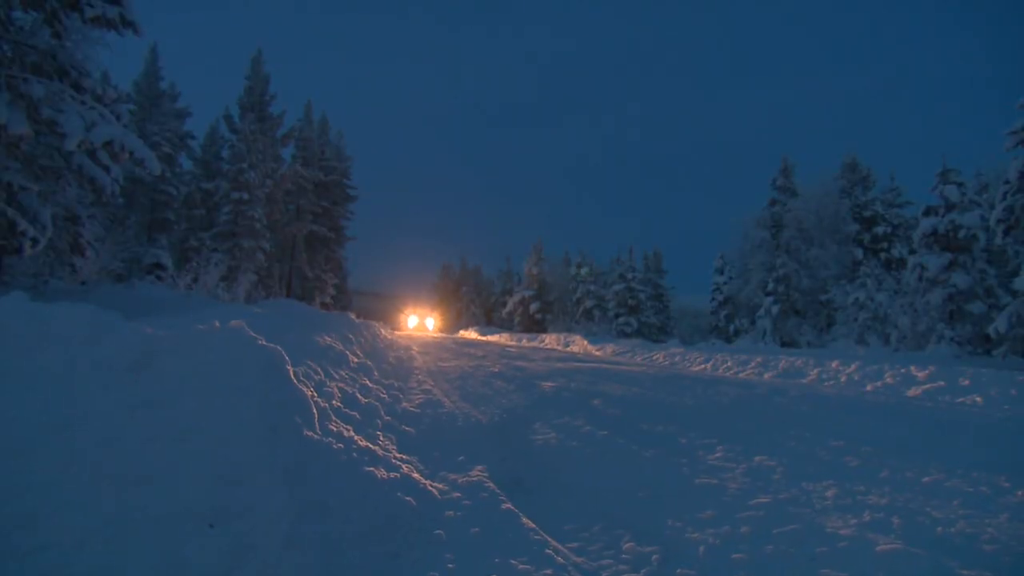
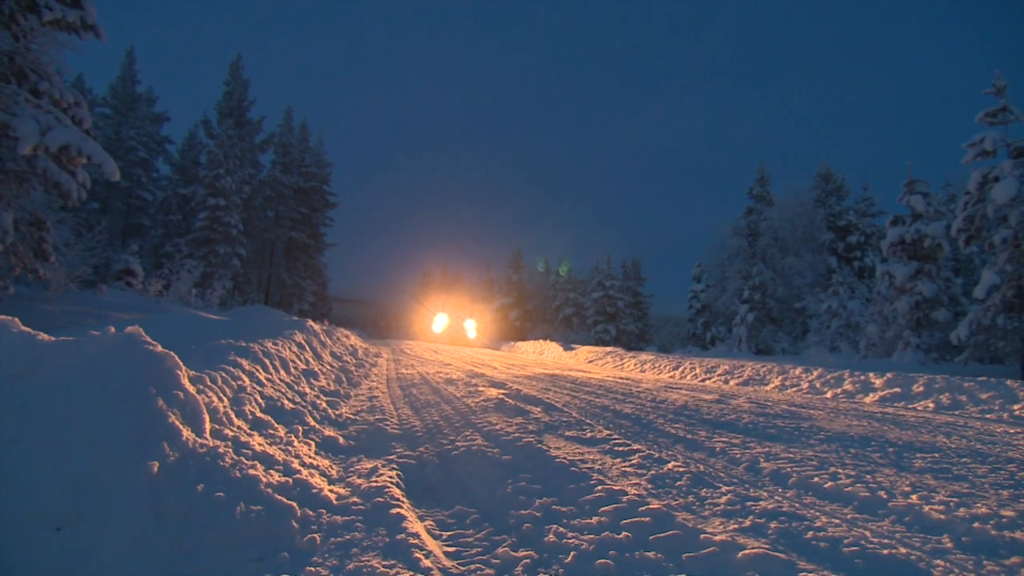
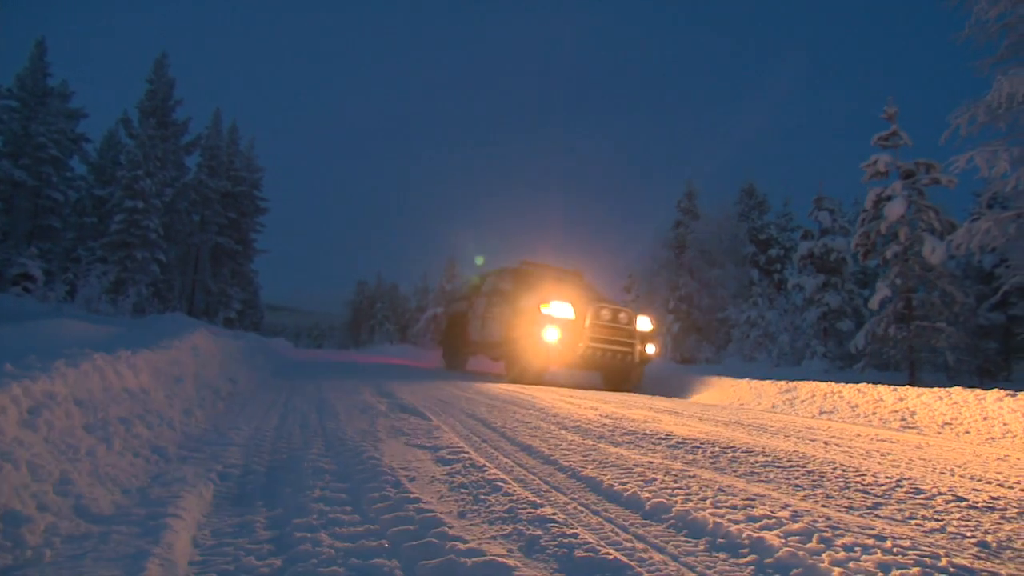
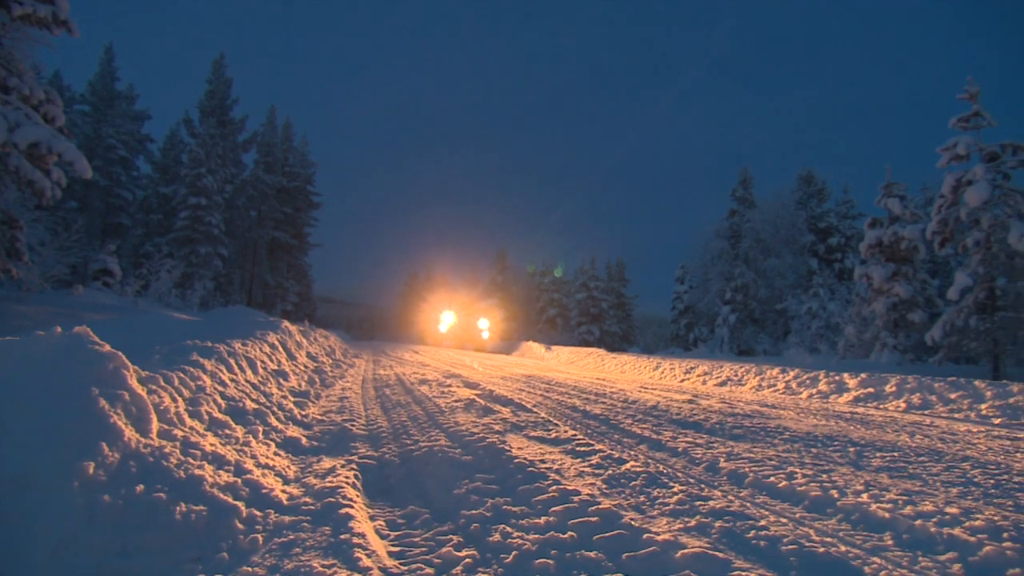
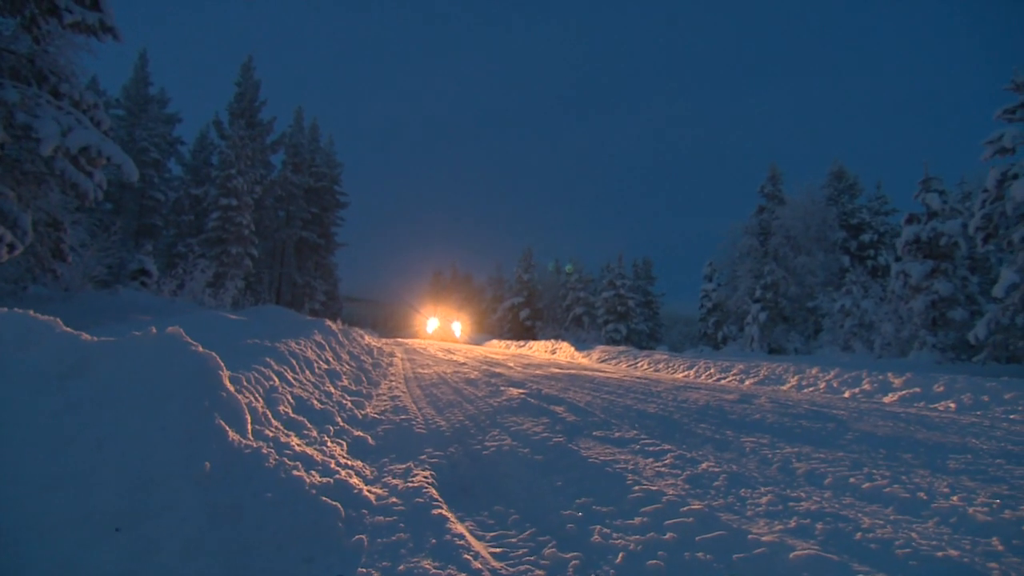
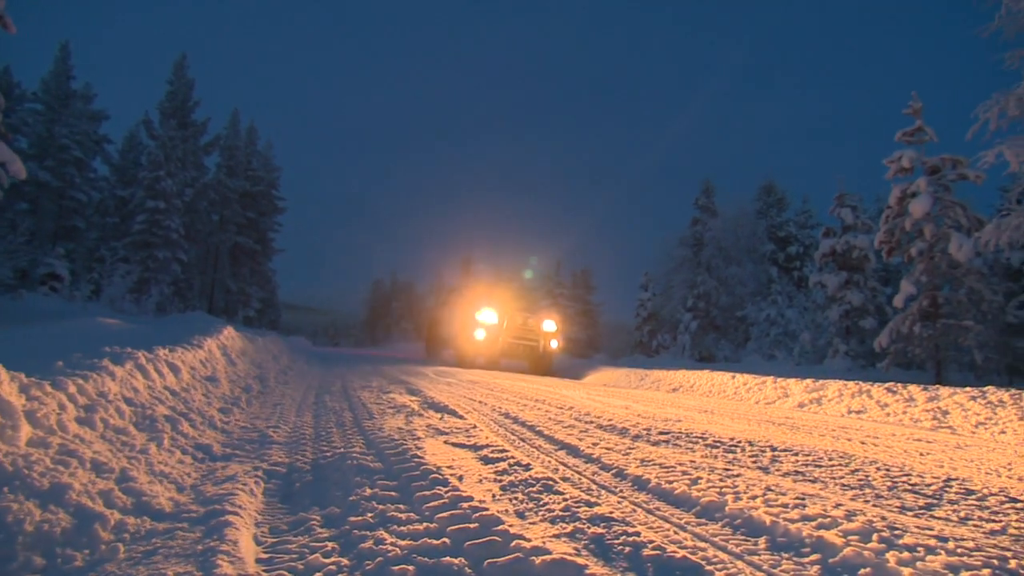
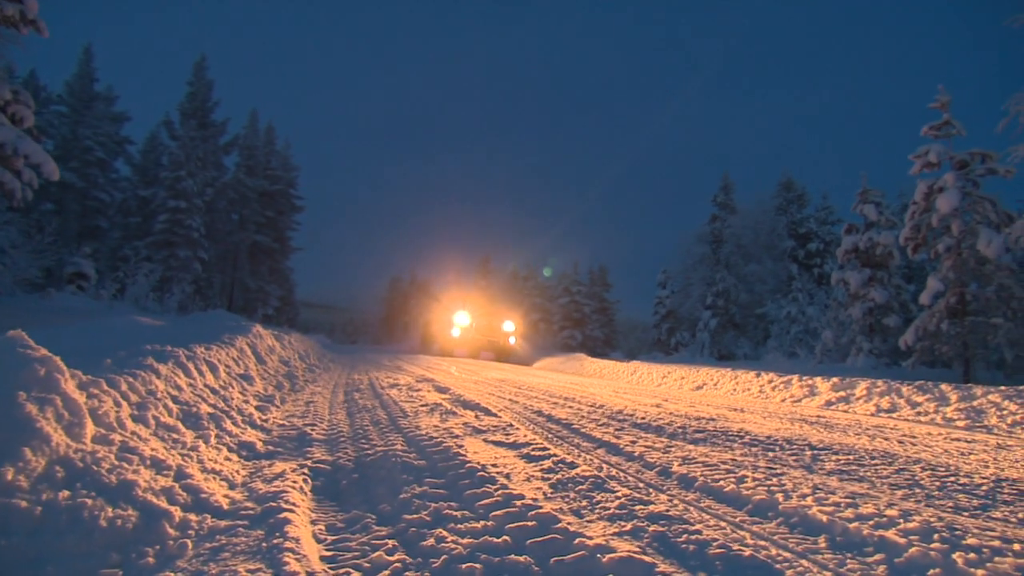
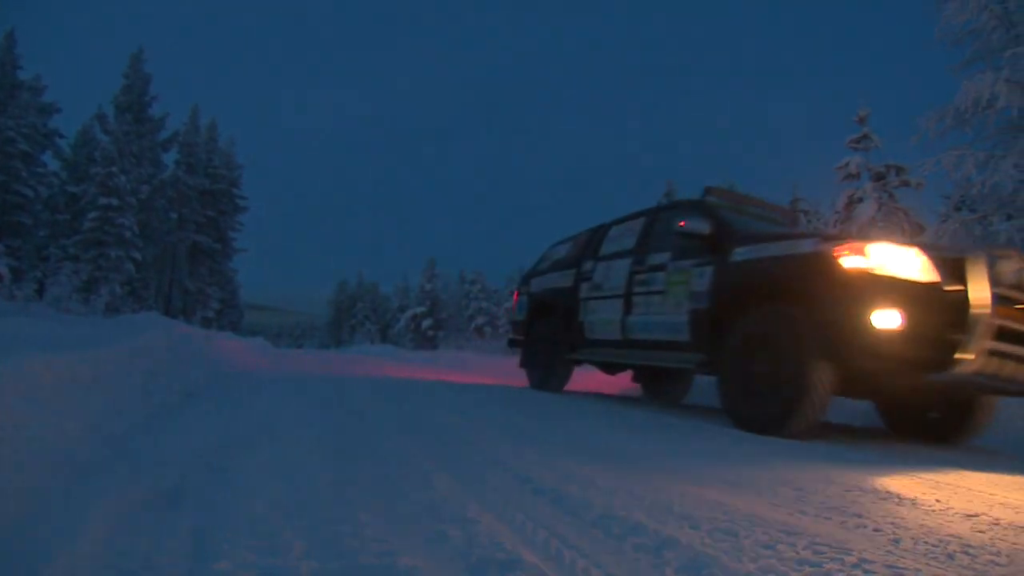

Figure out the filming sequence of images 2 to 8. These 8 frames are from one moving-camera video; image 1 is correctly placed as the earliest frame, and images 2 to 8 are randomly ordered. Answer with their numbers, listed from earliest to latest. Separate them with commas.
5, 2, 4, 7, 6, 3, 8
